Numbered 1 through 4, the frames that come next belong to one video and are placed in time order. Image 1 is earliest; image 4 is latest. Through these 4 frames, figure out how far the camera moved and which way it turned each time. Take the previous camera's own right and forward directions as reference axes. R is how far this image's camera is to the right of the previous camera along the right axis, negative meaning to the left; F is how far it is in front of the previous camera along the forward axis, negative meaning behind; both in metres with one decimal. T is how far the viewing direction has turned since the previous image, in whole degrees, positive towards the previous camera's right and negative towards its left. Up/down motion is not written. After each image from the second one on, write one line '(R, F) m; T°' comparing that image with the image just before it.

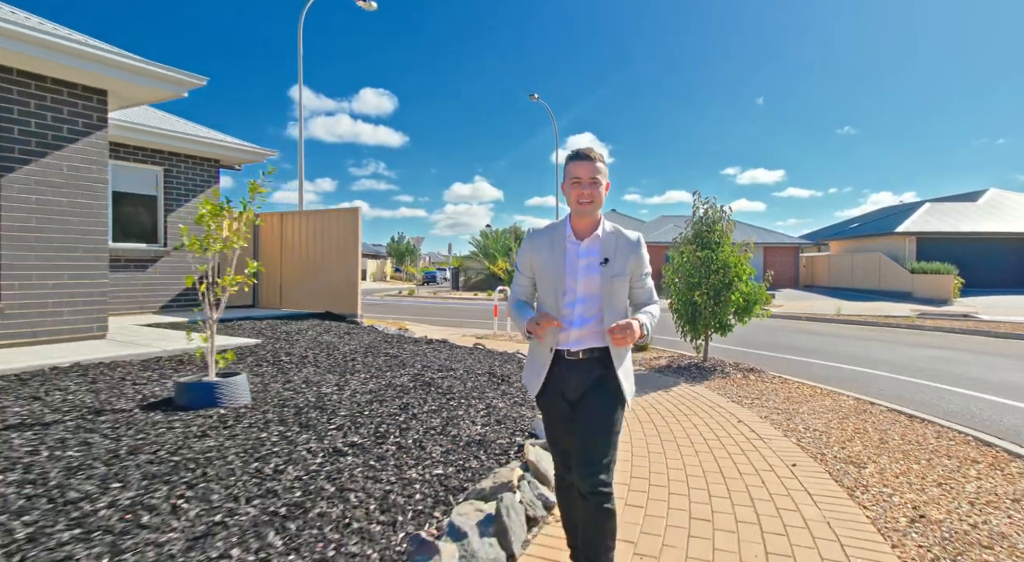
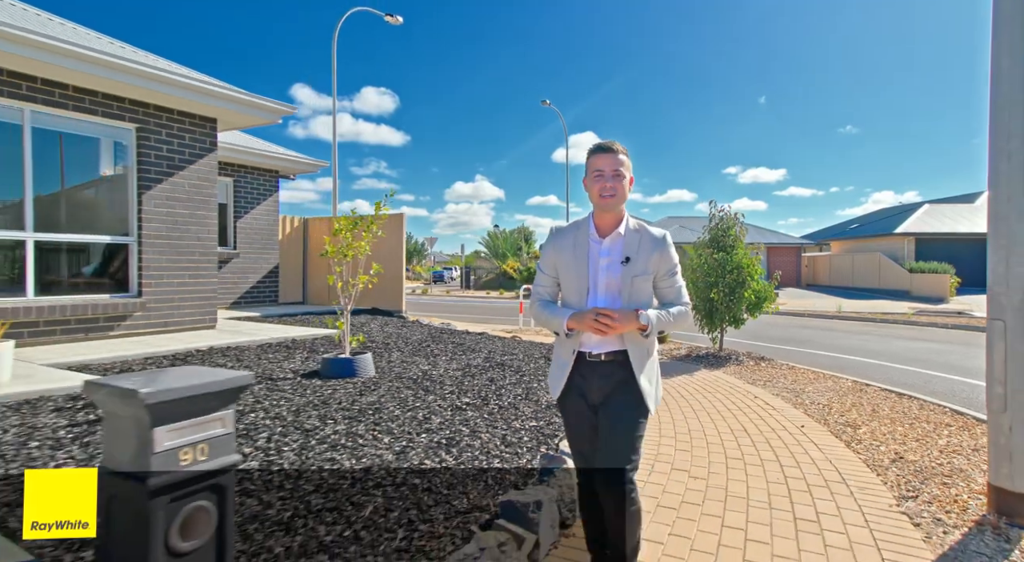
(-0.7, -1.1) m; 0°
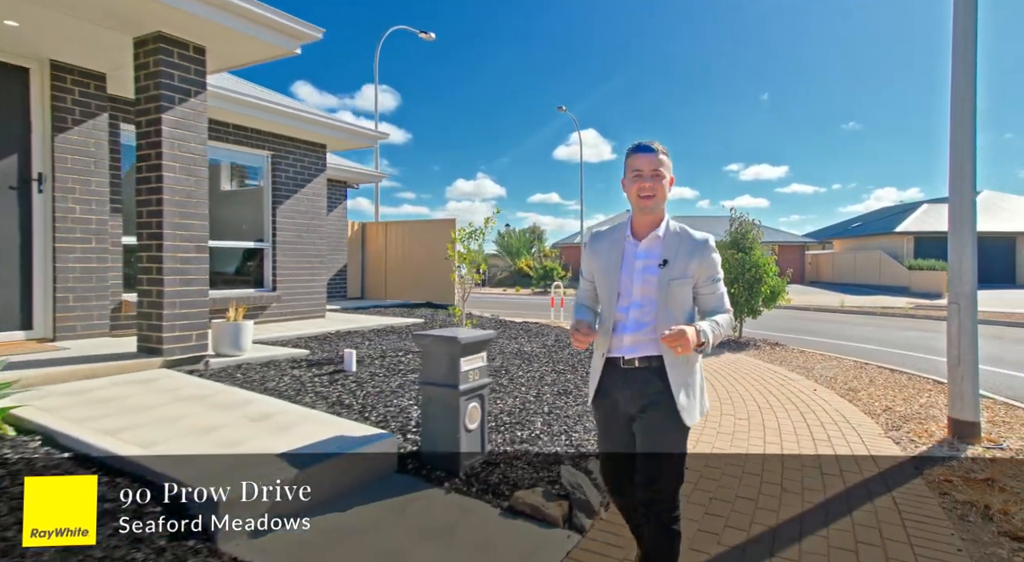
(-1.0, -1.6) m; 0°
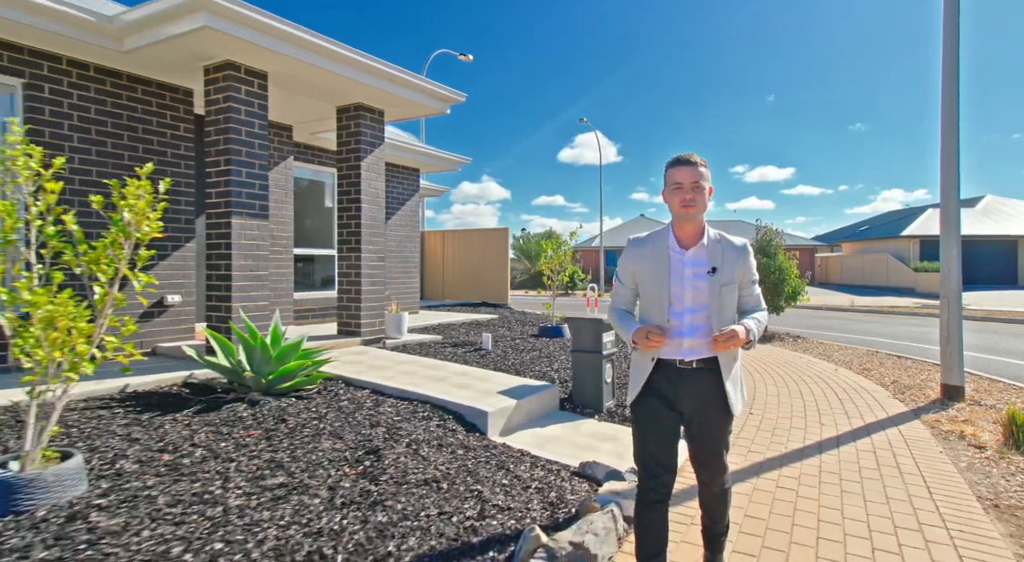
(-1.2, -1.7) m; -1°
